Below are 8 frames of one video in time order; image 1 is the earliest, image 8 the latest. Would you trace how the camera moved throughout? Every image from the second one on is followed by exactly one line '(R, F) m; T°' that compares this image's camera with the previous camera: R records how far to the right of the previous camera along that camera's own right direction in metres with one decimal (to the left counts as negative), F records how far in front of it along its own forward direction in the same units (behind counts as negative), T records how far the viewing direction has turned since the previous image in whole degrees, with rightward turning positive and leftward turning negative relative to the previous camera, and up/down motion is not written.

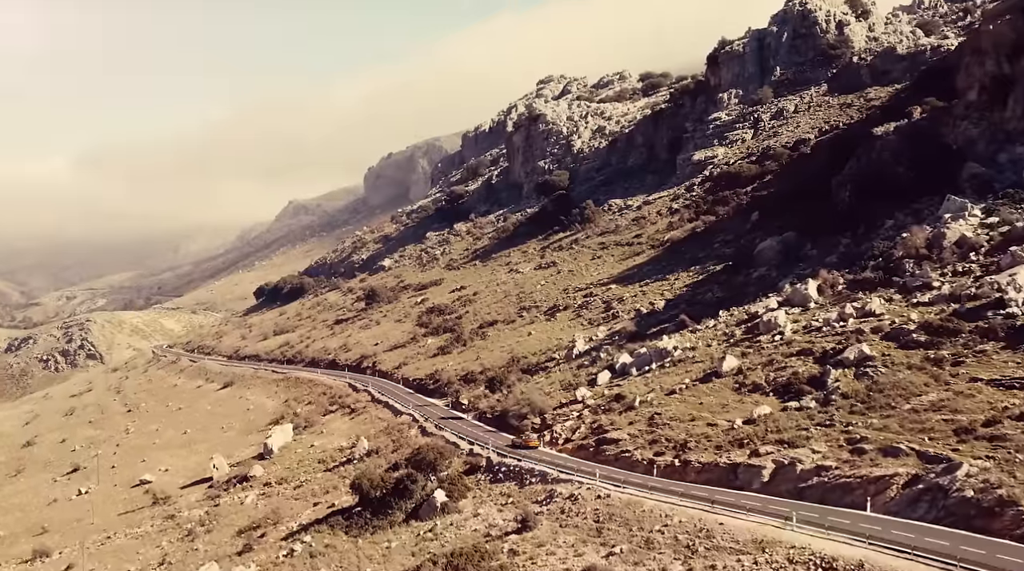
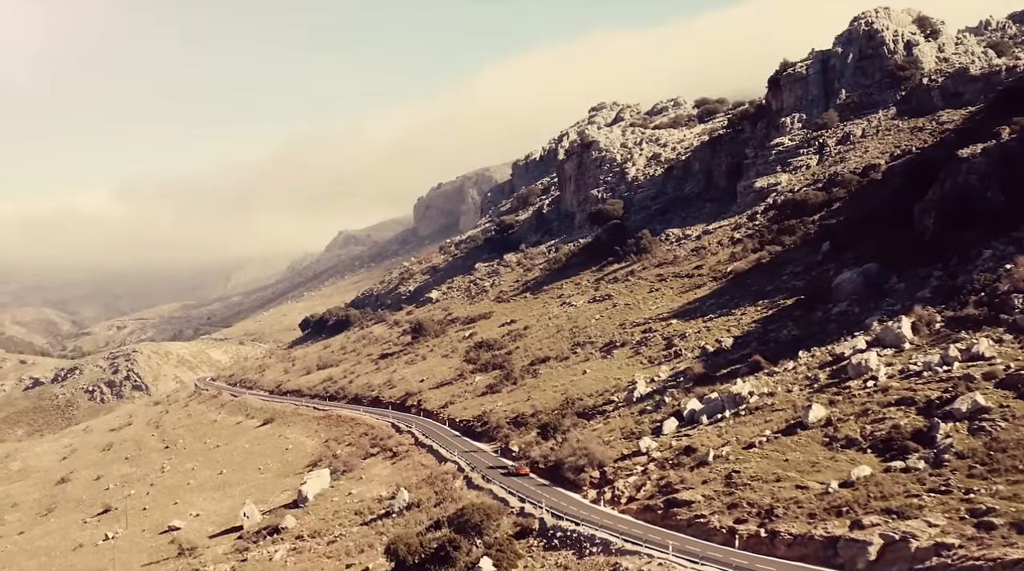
(-0.3, +6.2) m; -3°
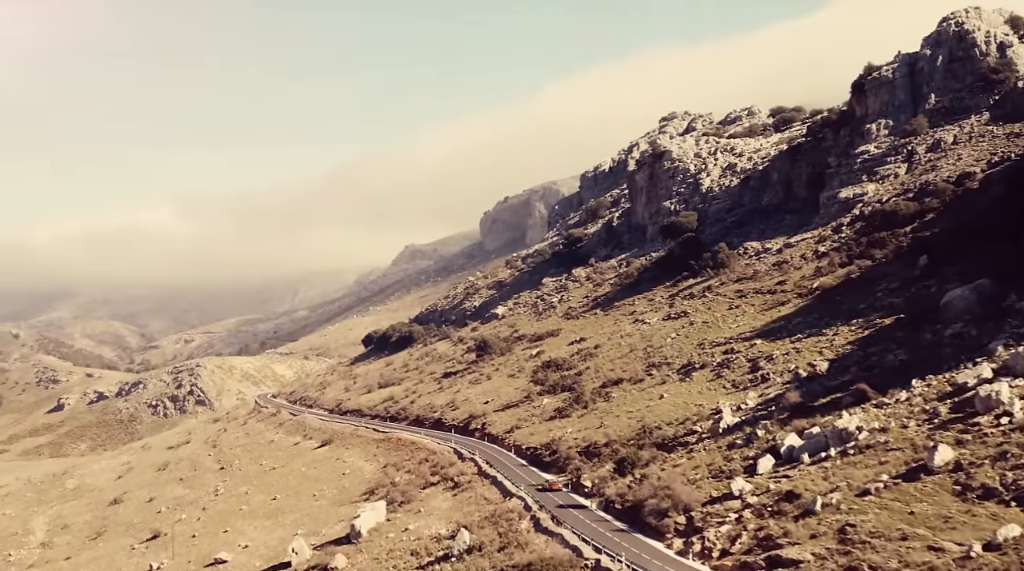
(-0.3, +6.1) m; -3°
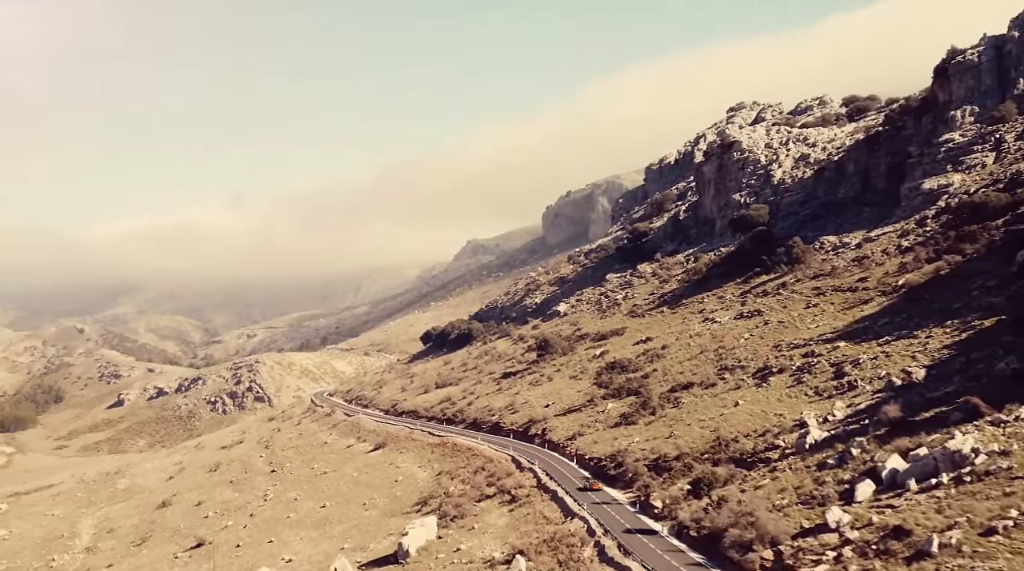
(0.0, +5.6) m; -3°
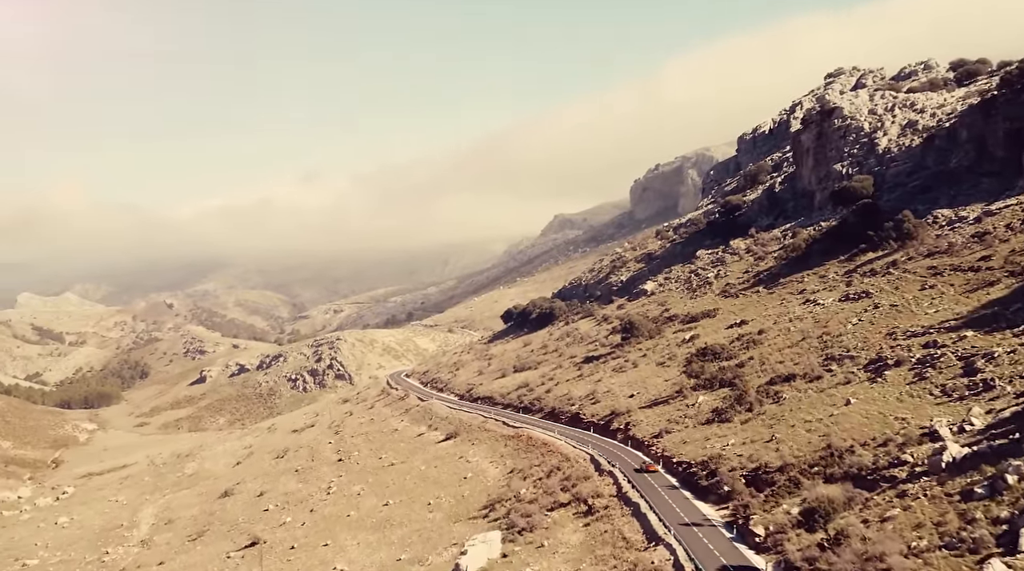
(+0.6, +8.2) m; -4°
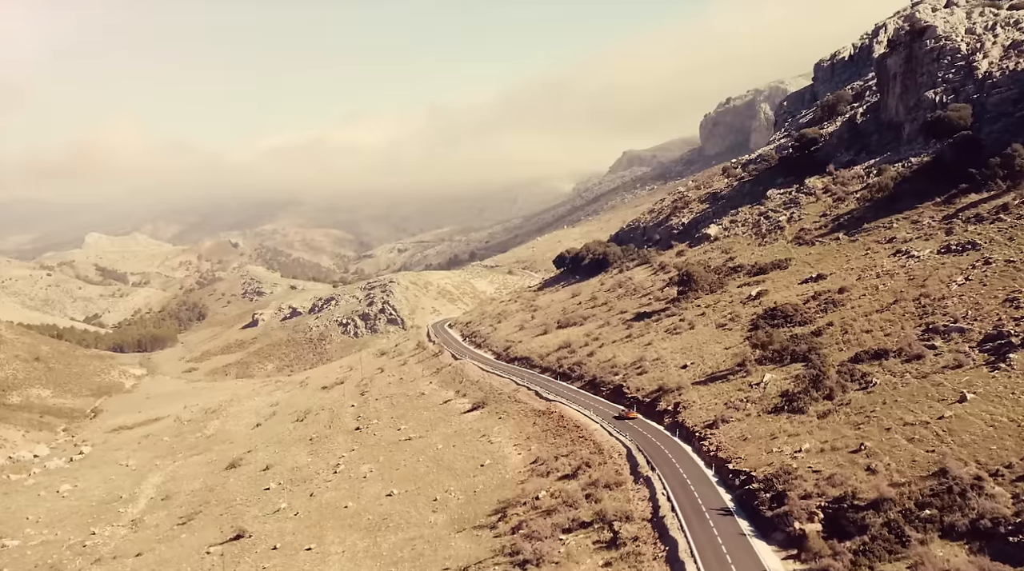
(+2.7, +14.5) m; -4°
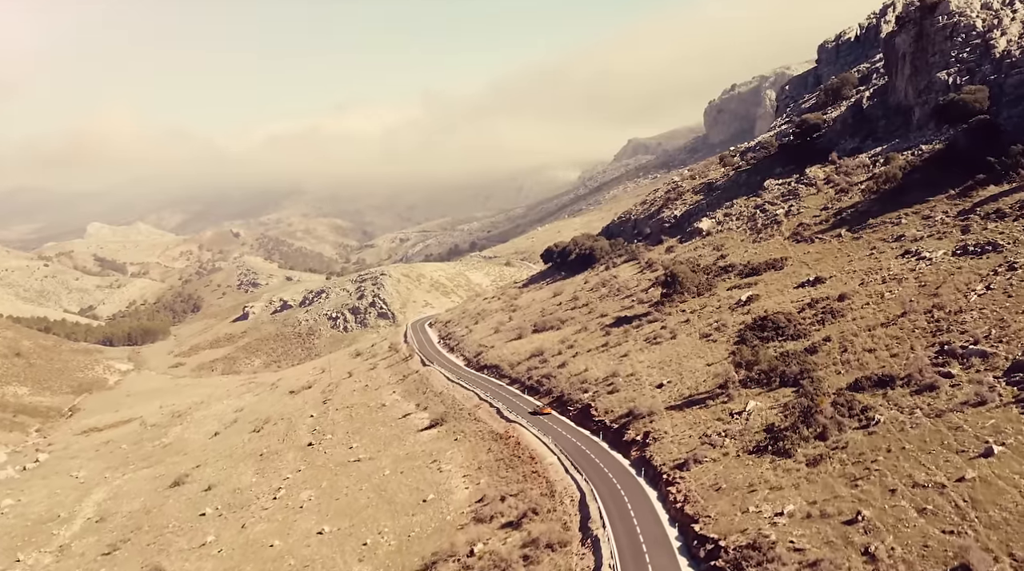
(+3.4, +9.7) m; 0°
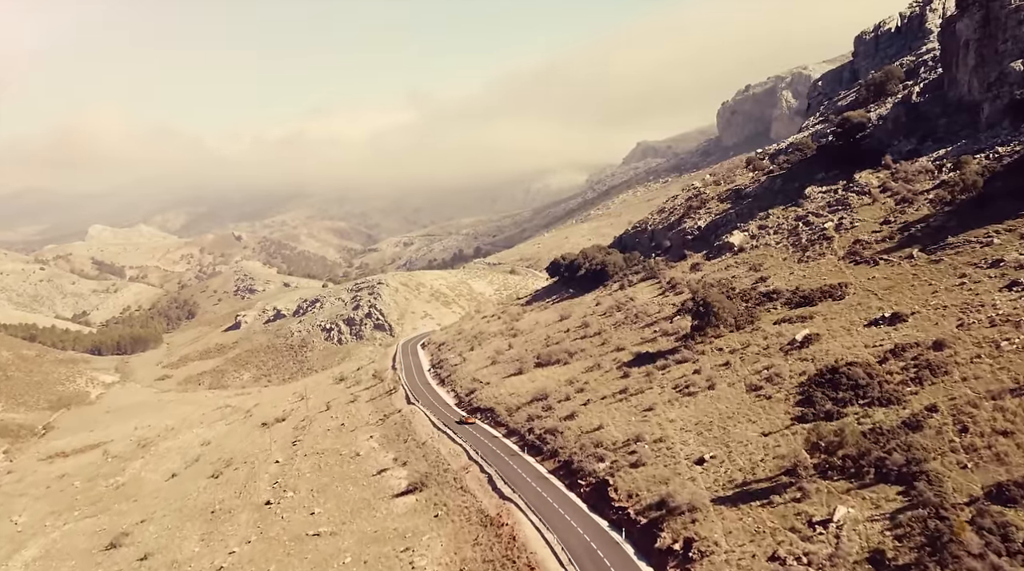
(+0.6, +15.5) m; 0°
